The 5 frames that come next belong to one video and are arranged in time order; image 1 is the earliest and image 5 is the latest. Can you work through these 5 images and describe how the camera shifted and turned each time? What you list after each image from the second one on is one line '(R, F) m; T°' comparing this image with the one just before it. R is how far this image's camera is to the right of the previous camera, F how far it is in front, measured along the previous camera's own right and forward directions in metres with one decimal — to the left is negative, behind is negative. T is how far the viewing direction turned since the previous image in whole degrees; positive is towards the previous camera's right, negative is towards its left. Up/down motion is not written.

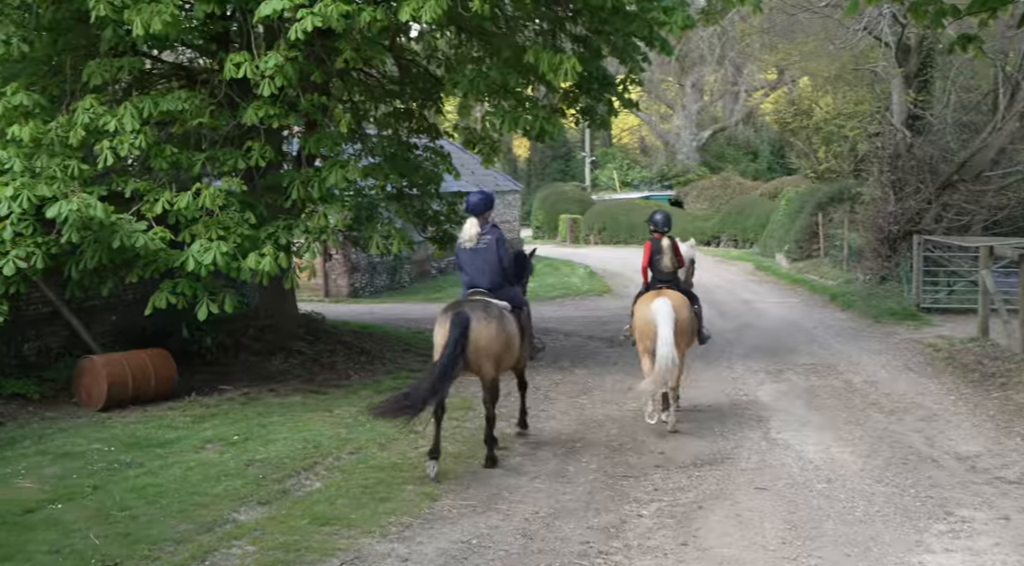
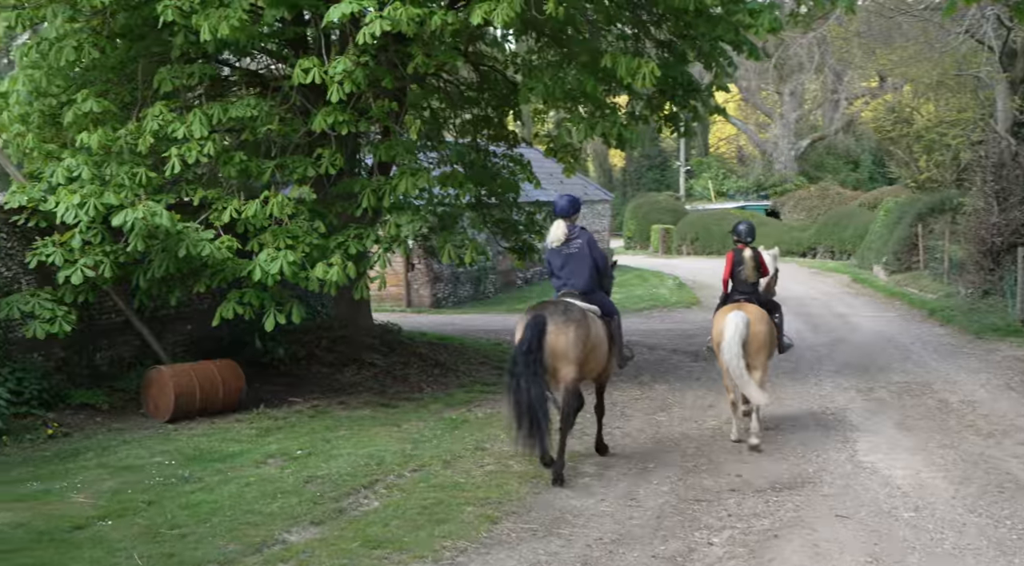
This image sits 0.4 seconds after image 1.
(+0.2, +0.4) m; -4°
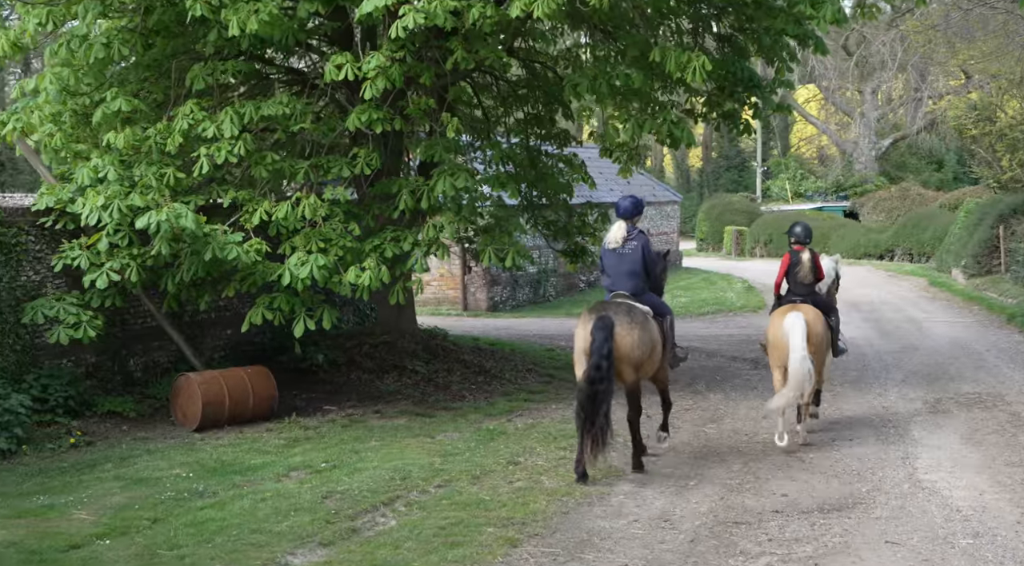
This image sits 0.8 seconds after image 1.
(+0.4, +0.6) m; -4°
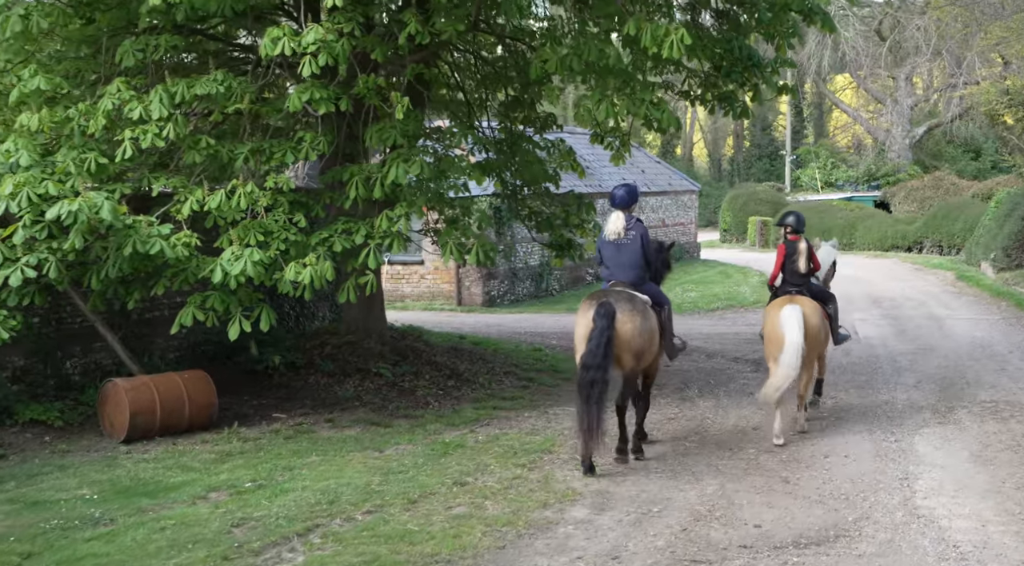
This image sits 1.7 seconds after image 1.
(+0.7, +1.1) m; -2°
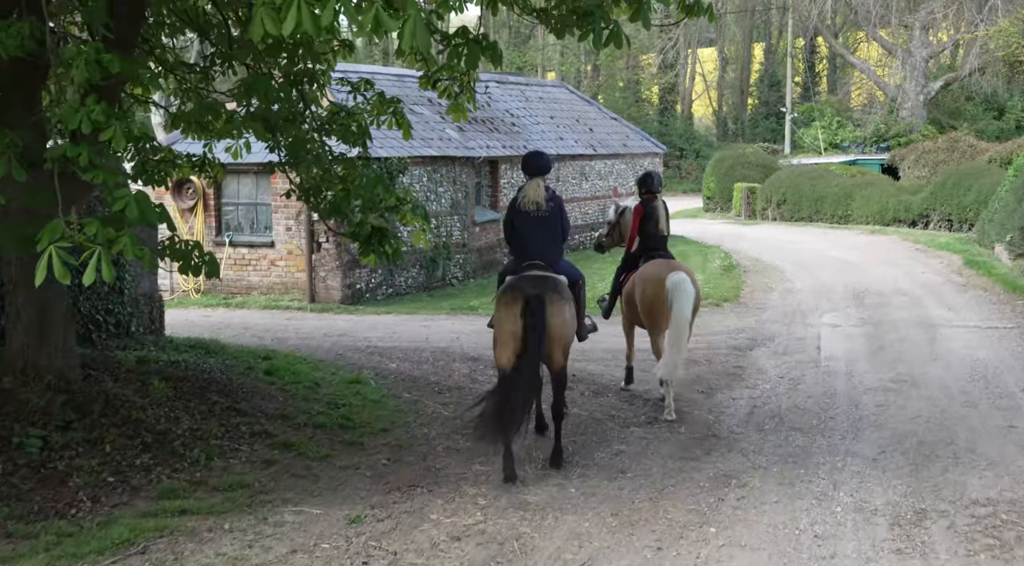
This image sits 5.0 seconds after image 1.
(+2.0, +4.9) m; -1°
